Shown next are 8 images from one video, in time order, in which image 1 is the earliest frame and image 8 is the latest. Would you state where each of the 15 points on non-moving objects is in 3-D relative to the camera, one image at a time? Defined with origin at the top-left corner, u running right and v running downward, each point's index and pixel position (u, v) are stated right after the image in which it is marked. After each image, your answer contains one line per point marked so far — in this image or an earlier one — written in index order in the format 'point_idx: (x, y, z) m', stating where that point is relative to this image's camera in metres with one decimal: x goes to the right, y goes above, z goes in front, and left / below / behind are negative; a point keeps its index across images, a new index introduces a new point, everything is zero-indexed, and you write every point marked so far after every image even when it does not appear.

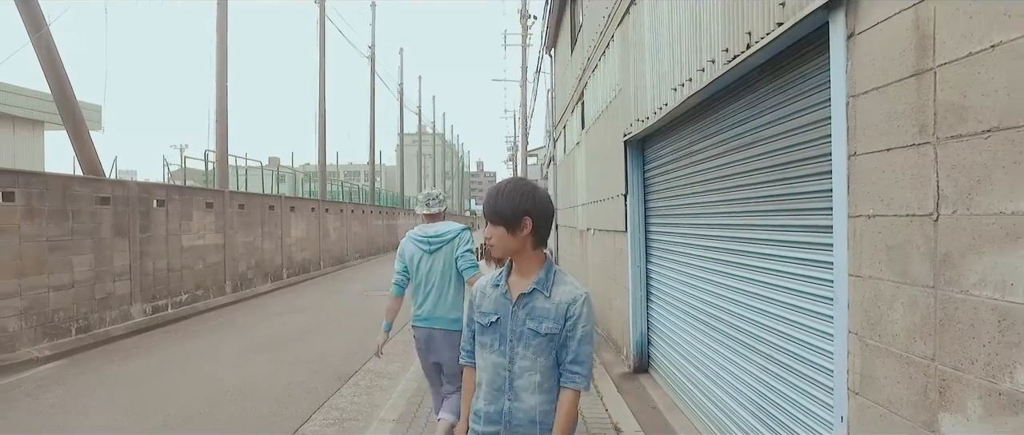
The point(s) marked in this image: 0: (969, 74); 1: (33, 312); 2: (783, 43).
0: (+1.2, +0.4, +1.5) m
1: (-5.8, -1.1, +6.8) m
2: (+1.3, +0.8, +2.7) m
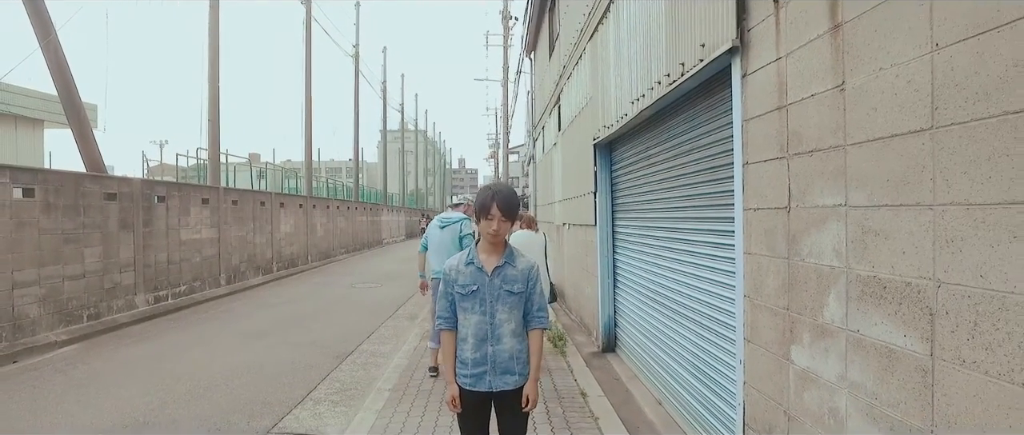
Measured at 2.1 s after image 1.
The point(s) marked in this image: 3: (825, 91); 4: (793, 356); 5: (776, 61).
0: (+1.2, +0.4, +2.3) m
1: (-6.0, -1.1, +7.3) m
2: (+1.2, +0.9, +3.4) m
3: (+1.2, +0.5, +2.1) m
4: (+1.2, -0.6, +2.3) m
5: (+1.2, +0.7, +2.5) m
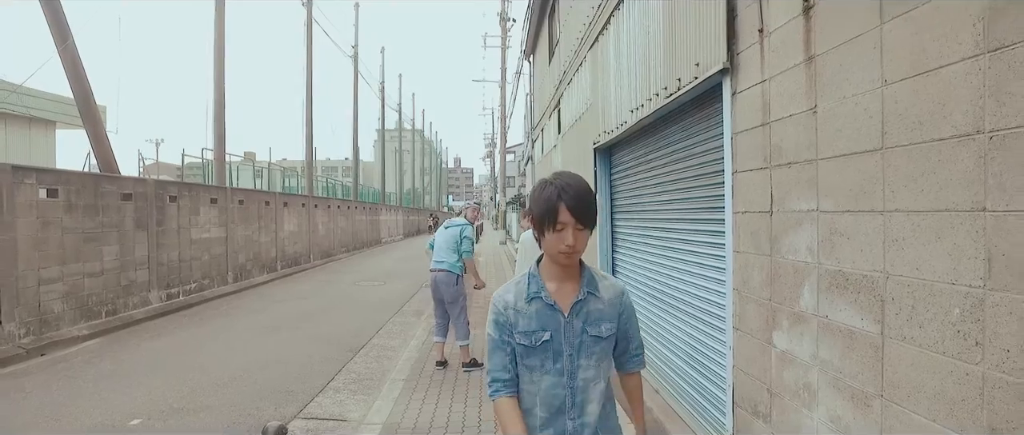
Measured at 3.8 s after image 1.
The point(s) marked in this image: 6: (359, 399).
0: (+1.3, +0.4, +2.6) m
1: (-6.0, -1.1, +7.6) m
2: (+1.3, +0.8, +3.8) m
3: (+1.3, +0.5, +2.5) m
4: (+1.3, -0.6, +2.7) m
5: (+1.3, +0.7, +2.8) m
6: (-1.4, -1.7, +5.1) m
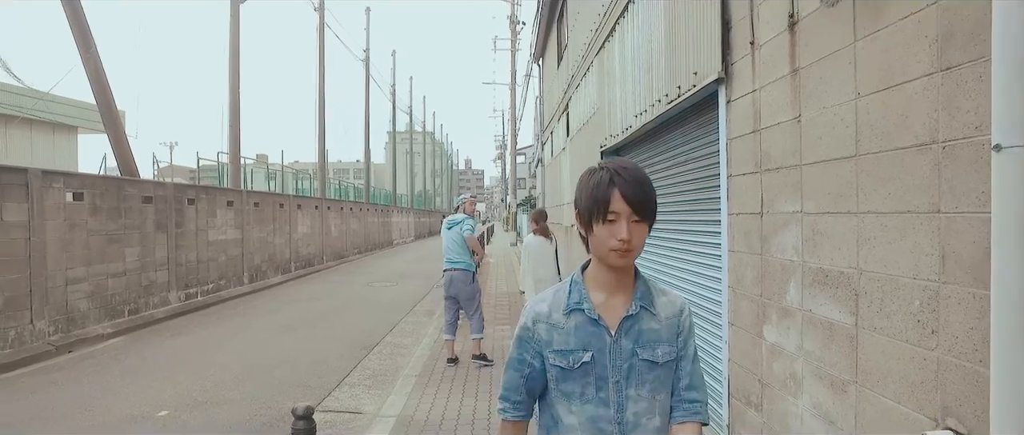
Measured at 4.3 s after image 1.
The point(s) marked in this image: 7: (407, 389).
0: (+1.3, +0.4, +2.8) m
1: (-5.9, -1.1, +7.9) m
2: (+1.3, +0.8, +4.0) m
3: (+1.3, +0.5, +2.7) m
4: (+1.3, -0.6, +2.9) m
5: (+1.3, +0.7, +3.0) m
6: (-1.3, -1.7, +5.3) m
7: (-1.0, -1.7, +5.4) m
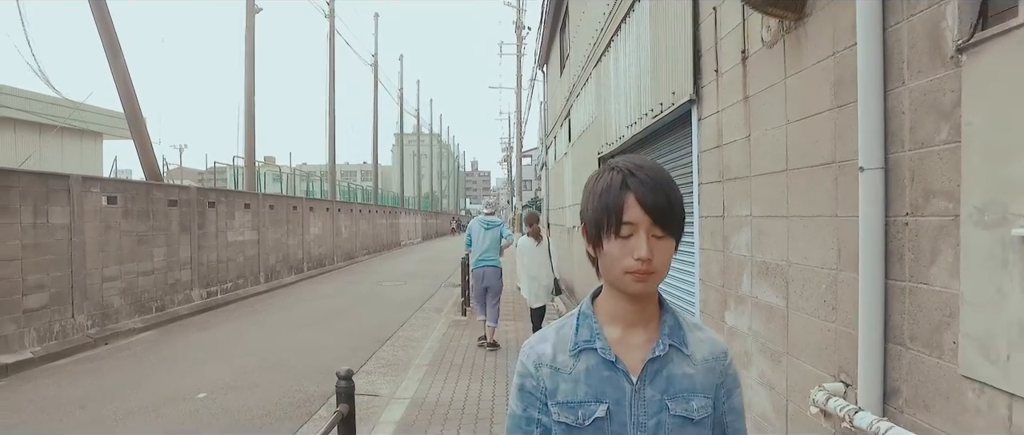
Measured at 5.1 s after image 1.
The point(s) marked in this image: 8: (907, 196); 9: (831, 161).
0: (+1.3, +0.4, +3.3) m
1: (-5.8, -1.1, +8.5) m
2: (+1.3, +0.8, +4.5) m
3: (+1.3, +0.4, +3.2) m
4: (+1.3, -0.6, +3.4) m
5: (+1.3, +0.7, +3.5) m
6: (-1.3, -1.7, +5.9) m
7: (-1.0, -1.7, +6.0) m
8: (+1.3, +0.1, +1.8) m
9: (+1.3, +0.2, +2.2) m
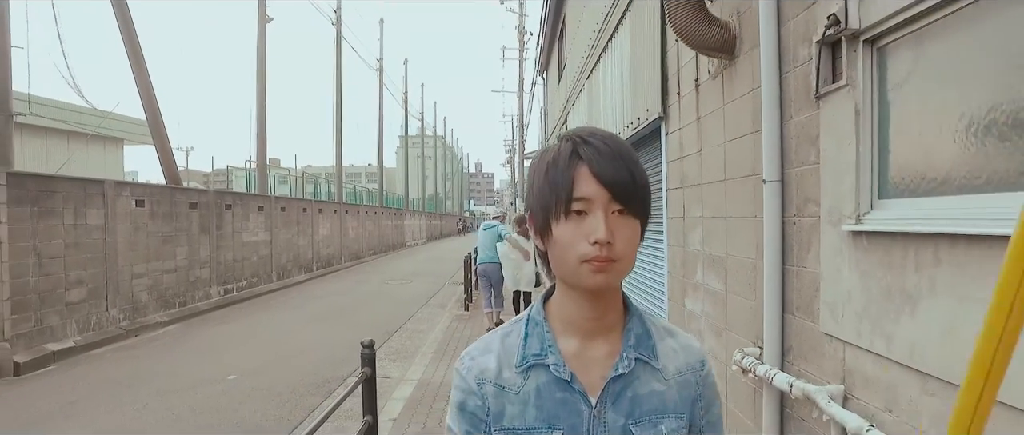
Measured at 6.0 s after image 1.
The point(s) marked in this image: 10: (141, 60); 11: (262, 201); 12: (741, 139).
0: (+1.2, +0.4, +3.9) m
1: (-5.8, -1.2, +9.1) m
2: (+1.3, +0.8, +5.1) m
3: (+1.2, +0.4, +3.8) m
4: (+1.2, -0.6, +4.0) m
5: (+1.2, +0.6, +4.1) m
6: (-1.3, -1.7, +6.5) m
7: (-1.0, -1.7, +6.6) m
8: (+1.2, +0.1, +2.4) m
9: (+1.2, +0.2, +2.8) m
10: (-7.1, +3.0, +10.7) m
11: (-6.1, +0.4, +13.7) m
12: (+1.2, +0.4, +3.0) m
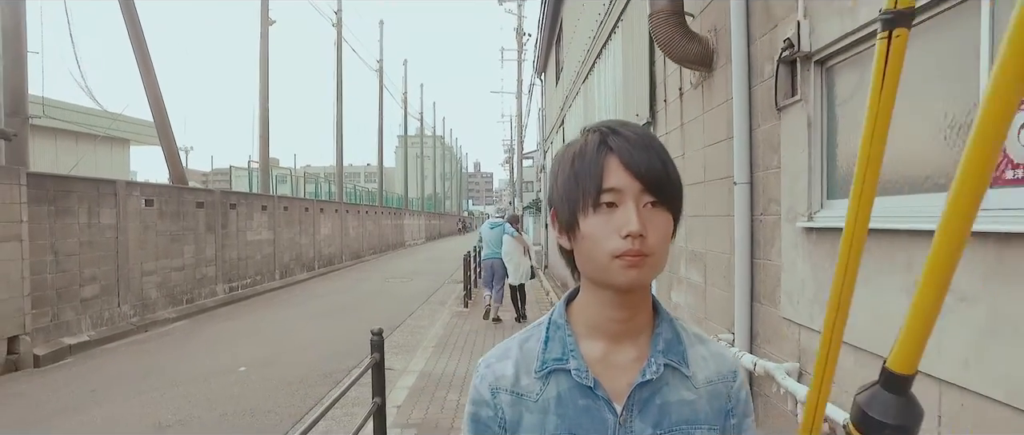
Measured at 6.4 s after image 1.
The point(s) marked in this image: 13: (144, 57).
0: (+1.2, +0.4, +4.2) m
1: (-5.9, -1.1, +9.4) m
2: (+1.2, +0.8, +5.3) m
3: (+1.2, +0.5, +4.1) m
4: (+1.2, -0.6, +4.3) m
5: (+1.2, +0.7, +4.4) m
6: (-1.4, -1.7, +6.8) m
7: (-1.0, -1.7, +6.9) m
8: (+1.2, +0.1, +2.7) m
9: (+1.2, +0.2, +3.1) m
10: (-7.1, +3.0, +11.0) m
11: (-6.1, +0.4, +13.9) m
12: (+1.2, +0.4, +3.3) m
13: (-7.2, +3.2, +10.9) m
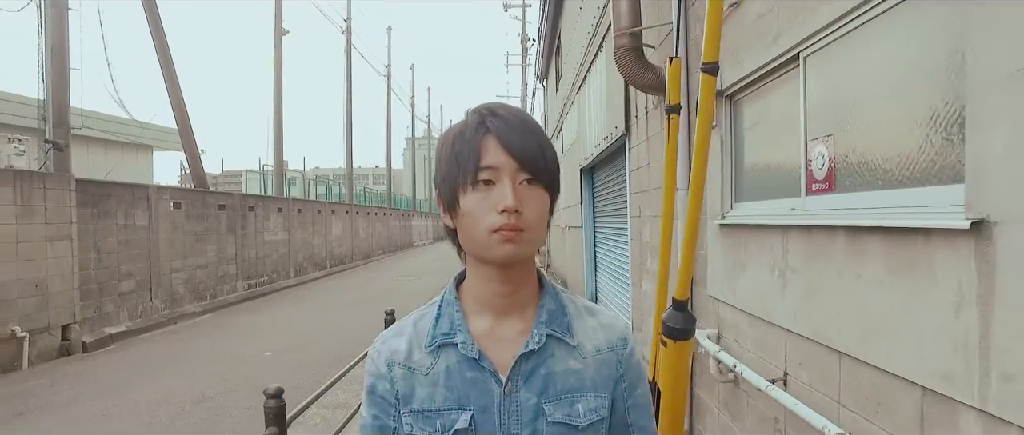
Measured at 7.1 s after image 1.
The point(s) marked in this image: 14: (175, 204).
0: (+1.1, +0.4, +4.9) m
1: (-5.8, -1.2, +10.2) m
2: (+1.2, +0.8, +6.0) m
3: (+1.1, +0.5, +4.7) m
4: (+1.2, -0.6, +4.9) m
5: (+1.1, +0.7, +5.1) m
6: (-1.4, -1.7, +7.5) m
7: (-1.1, -1.7, +7.5) m
8: (+1.1, +0.1, +3.3) m
9: (+1.1, +0.2, +3.8) m
10: (-7.1, +3.0, +11.8) m
11: (-6.1, +0.4, +14.7) m
12: (+1.1, +0.4, +3.9) m
13: (-7.2, +3.1, +11.7) m
14: (-5.9, +0.2, +9.9) m
